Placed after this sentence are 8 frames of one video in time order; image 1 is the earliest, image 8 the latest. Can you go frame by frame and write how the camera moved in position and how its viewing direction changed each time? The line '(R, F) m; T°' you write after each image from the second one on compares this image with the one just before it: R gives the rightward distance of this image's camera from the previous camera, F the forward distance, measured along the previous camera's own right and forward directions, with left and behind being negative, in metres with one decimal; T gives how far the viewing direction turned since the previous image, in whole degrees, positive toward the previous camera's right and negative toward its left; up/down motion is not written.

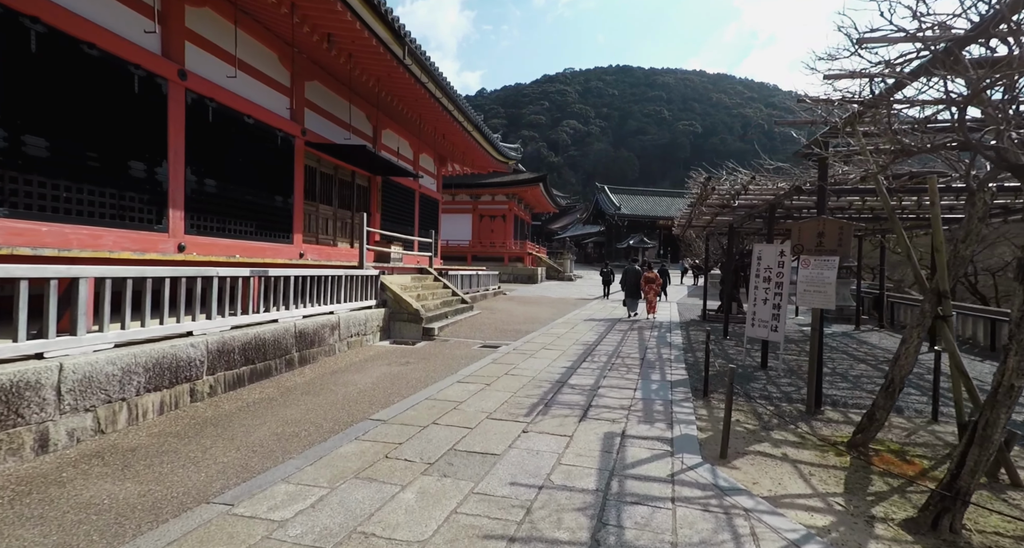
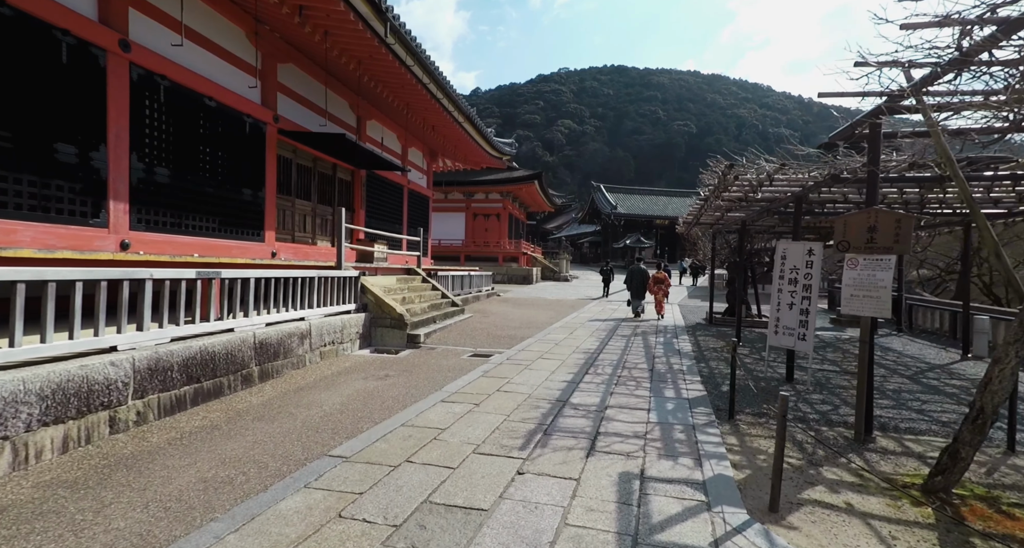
(0.0, +0.7) m; +1°
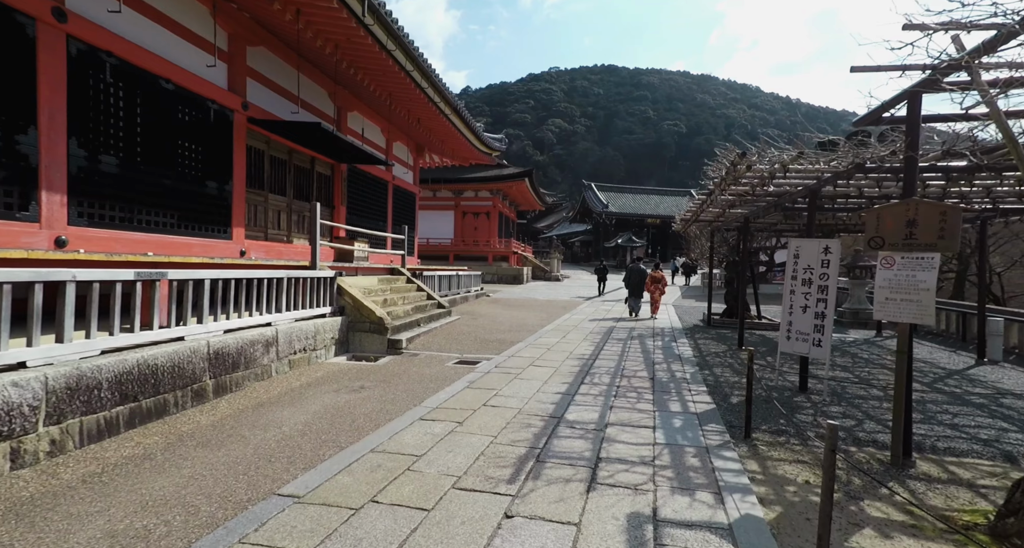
(0.0, +0.5) m; +1°
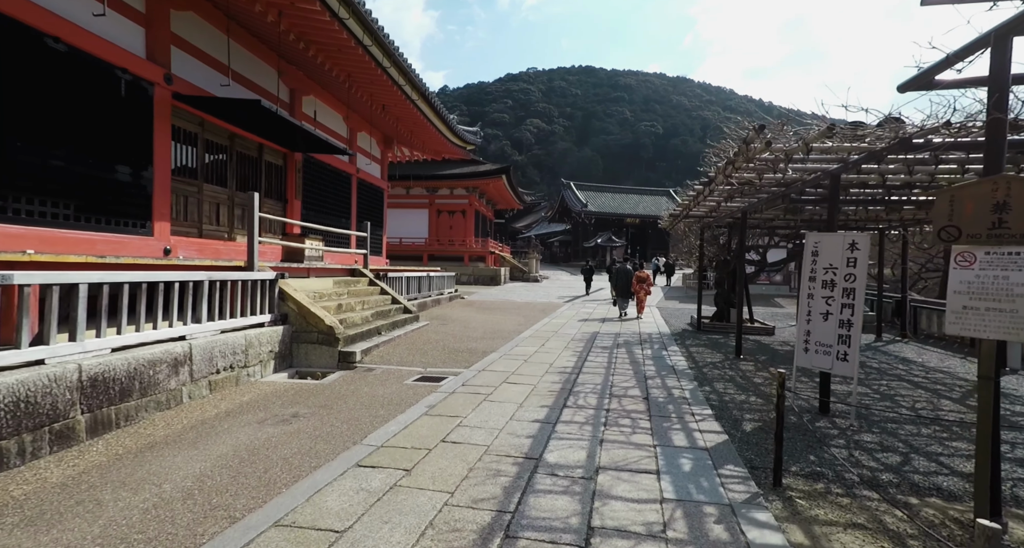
(+0.1, +0.9) m; +2°
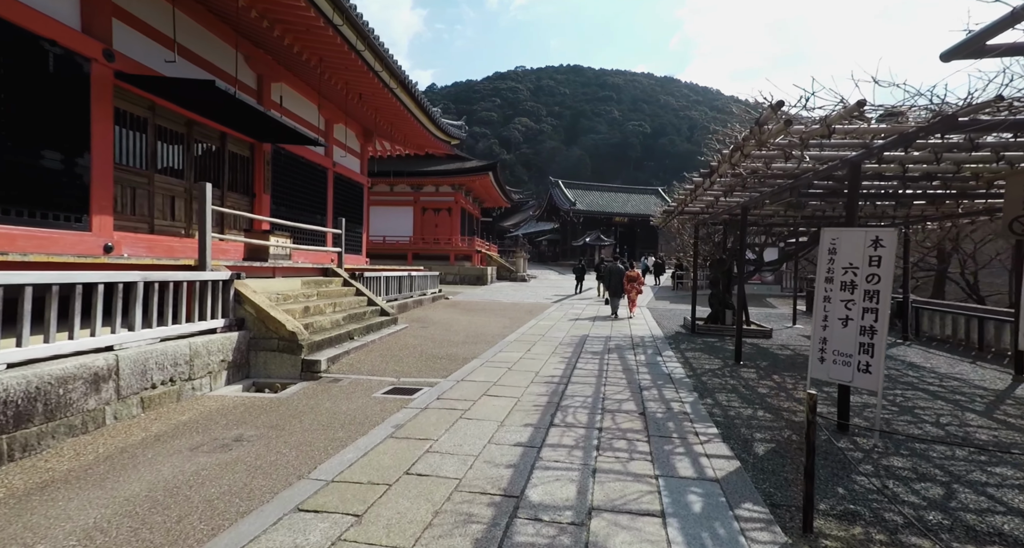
(+0.1, +0.6) m; +1°
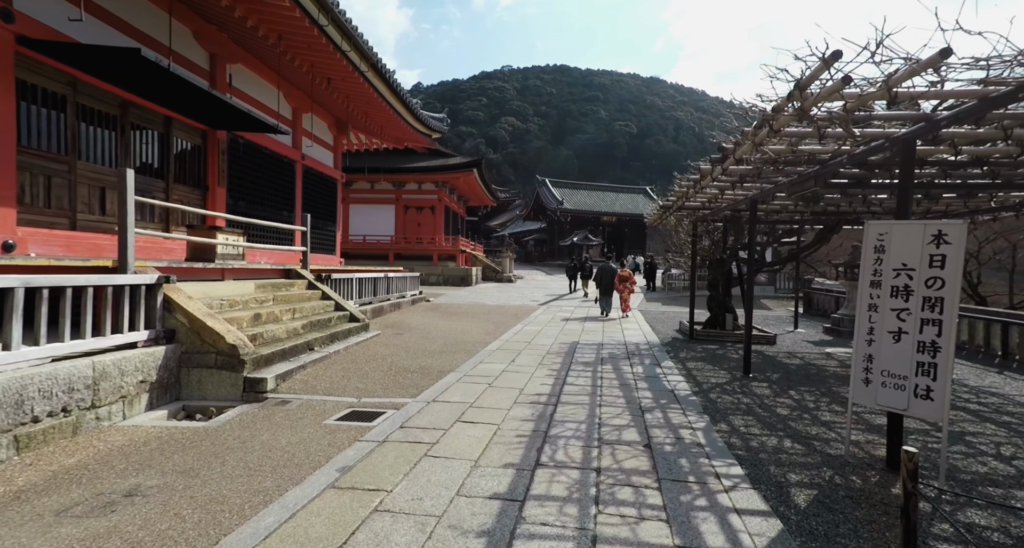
(+0.1, +0.8) m; +1°
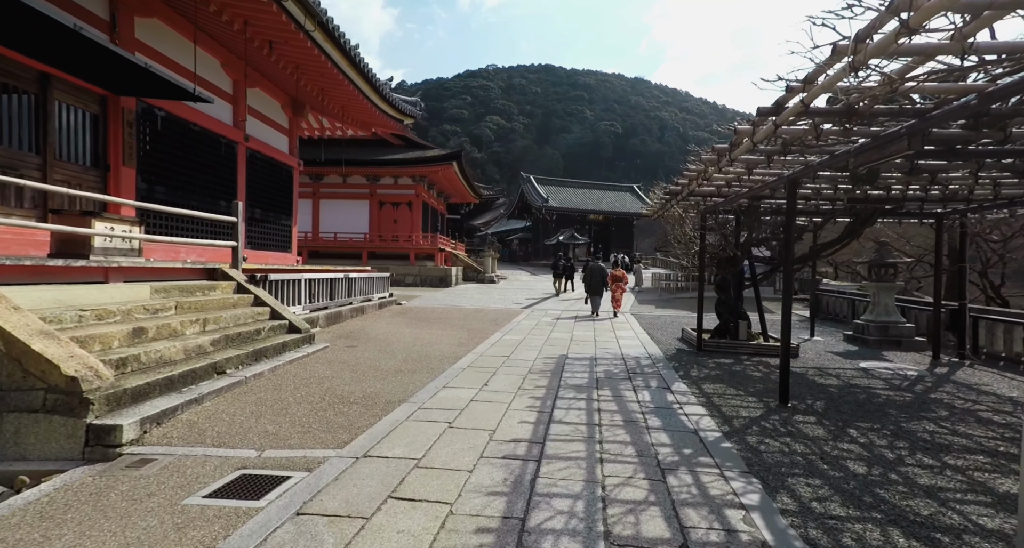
(+0.1, +1.4) m; +1°
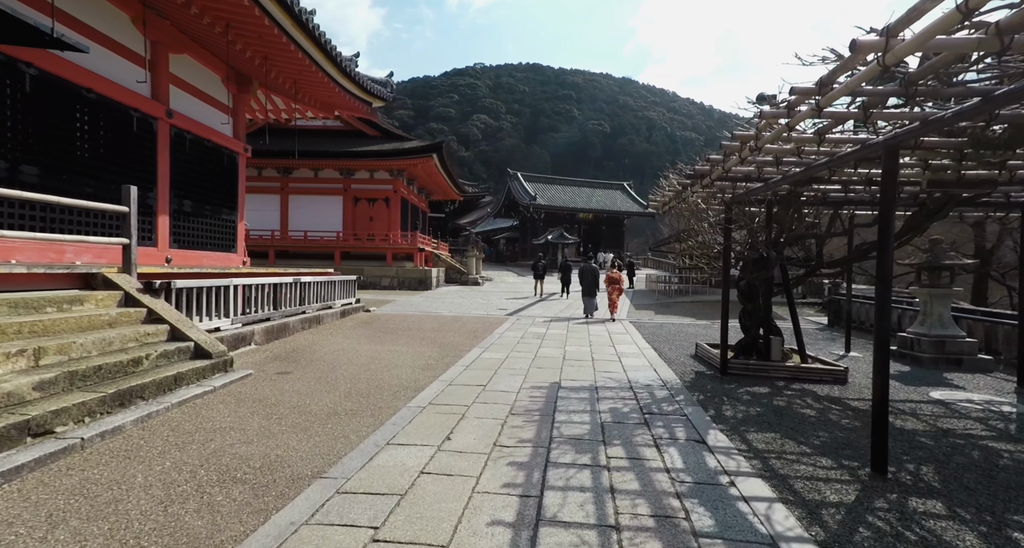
(+0.1, +1.6) m; +1°
